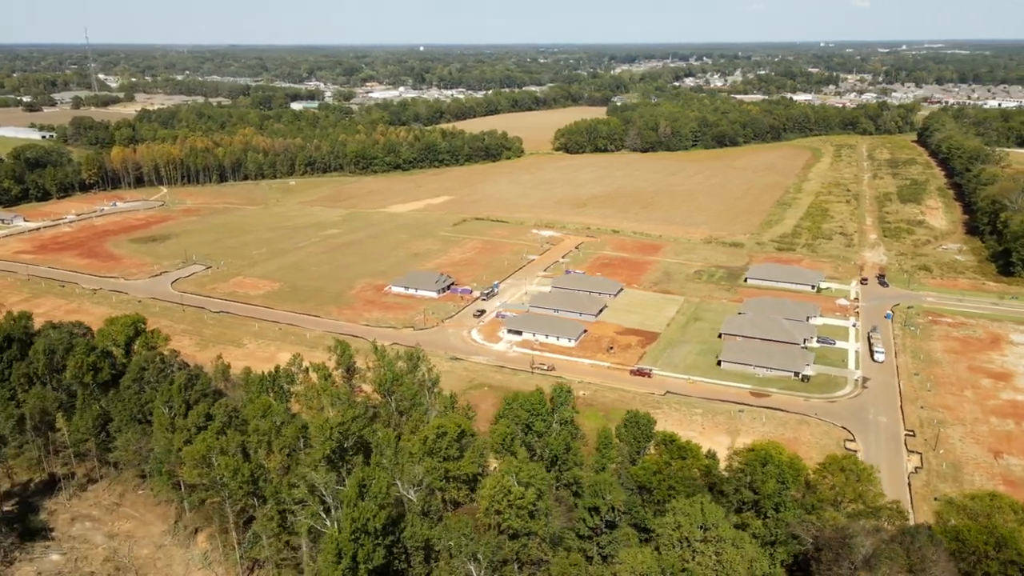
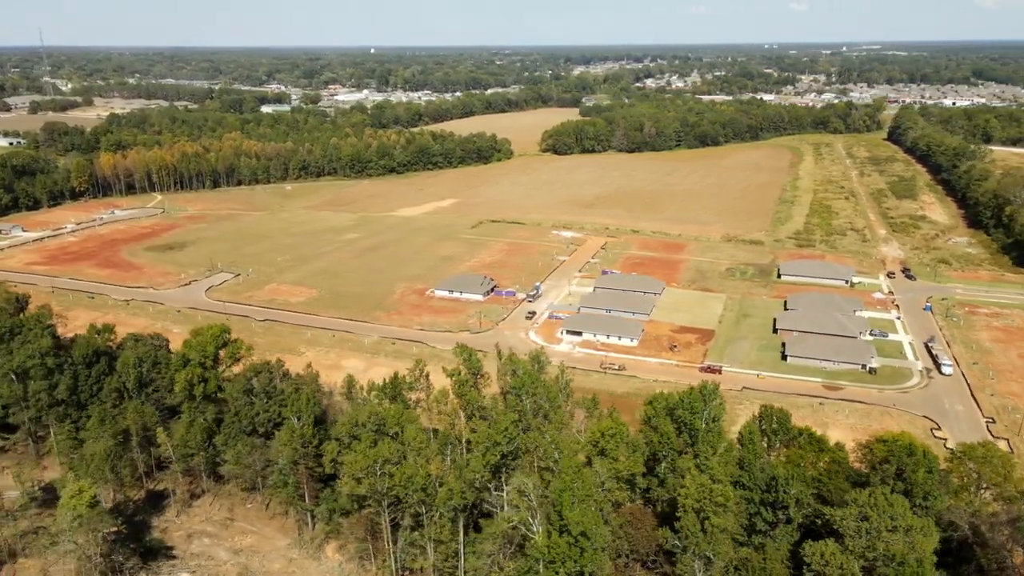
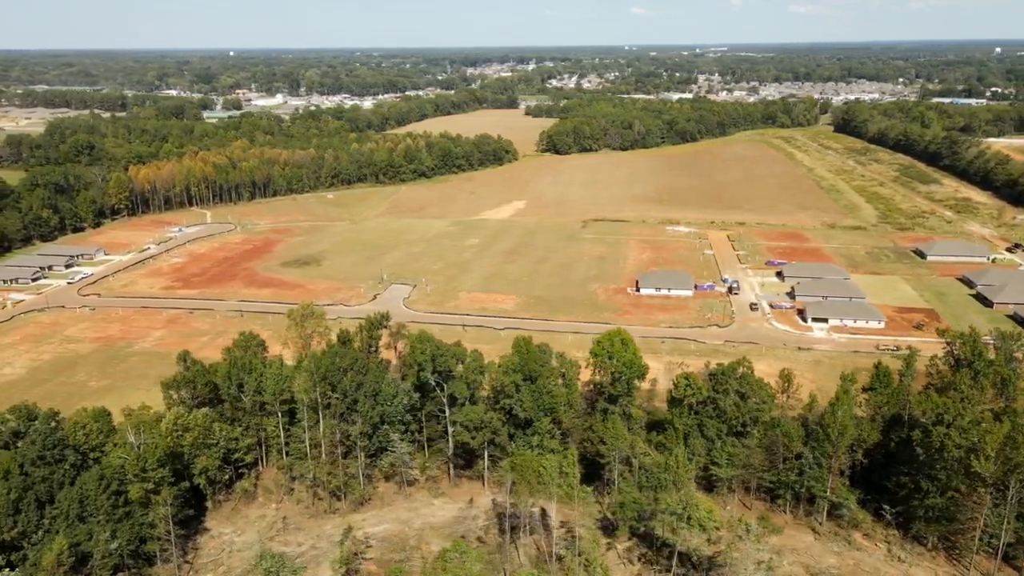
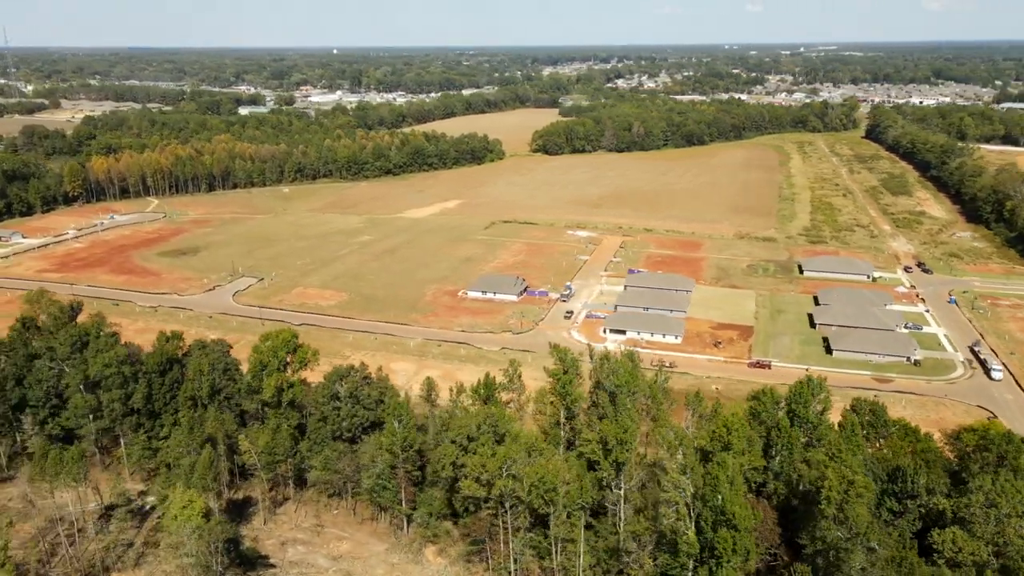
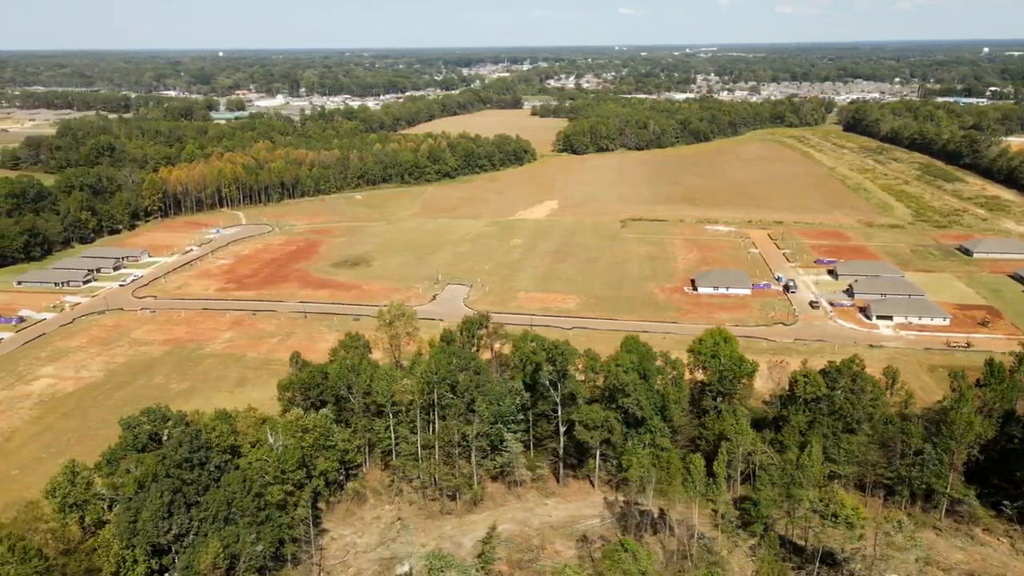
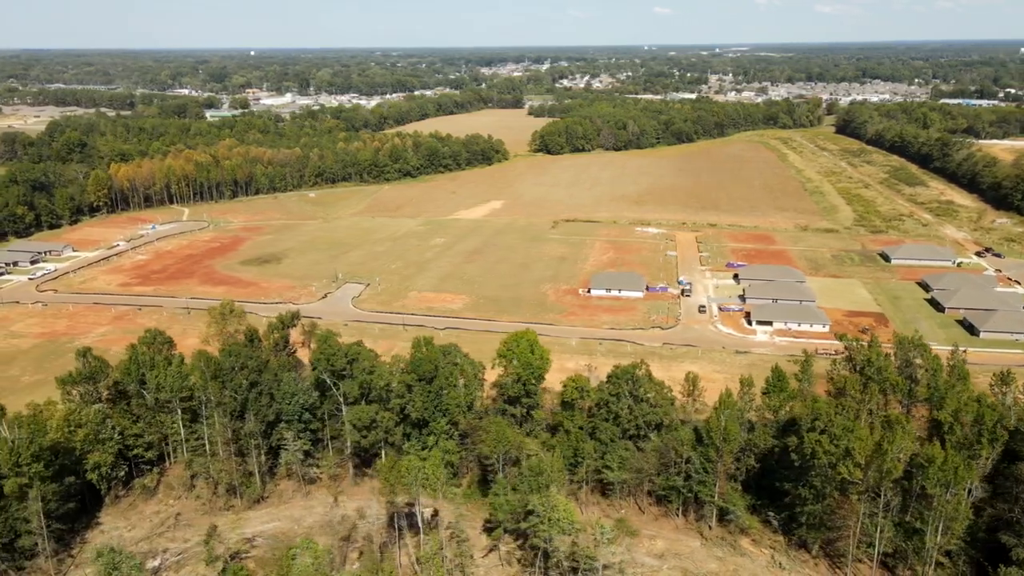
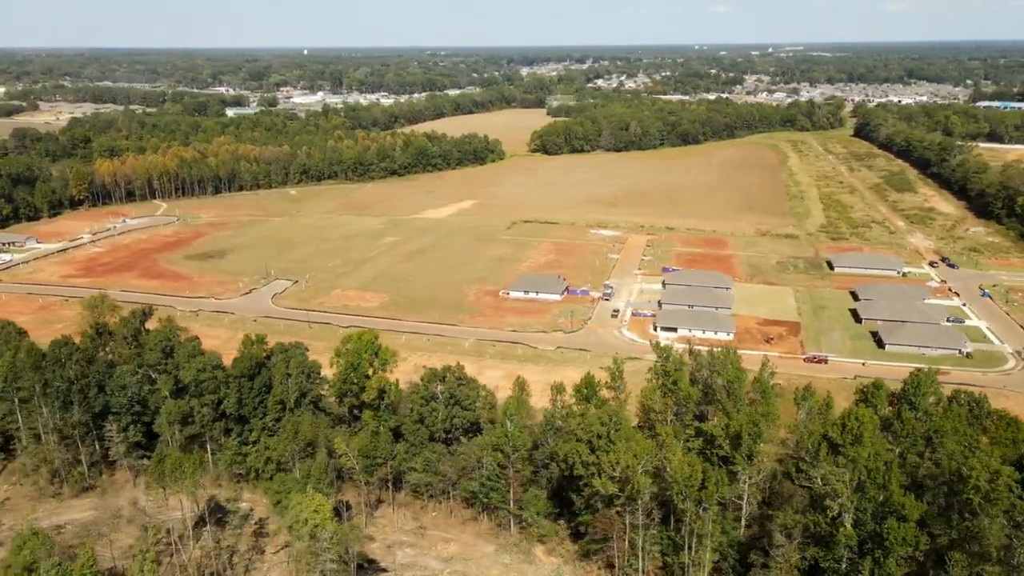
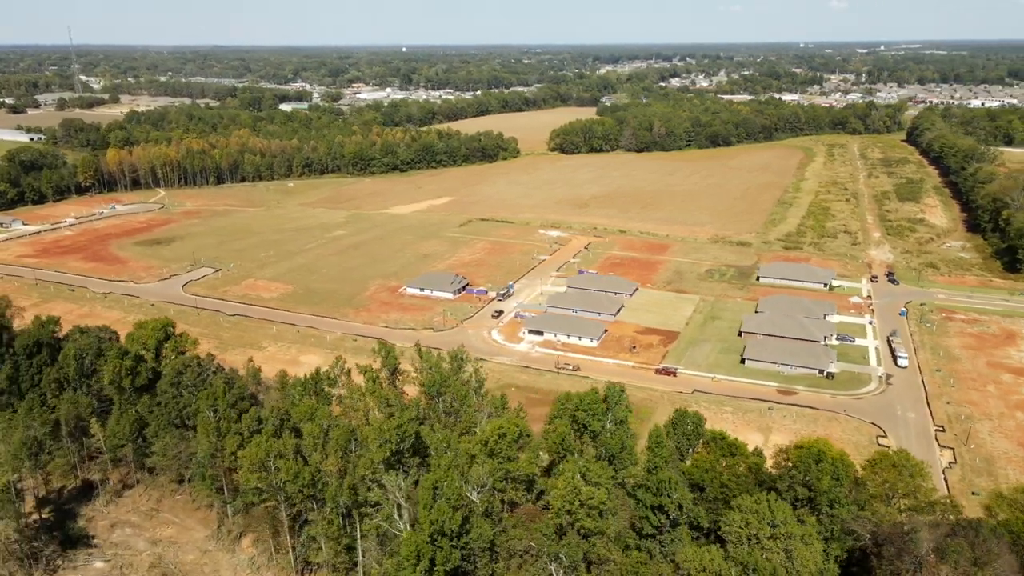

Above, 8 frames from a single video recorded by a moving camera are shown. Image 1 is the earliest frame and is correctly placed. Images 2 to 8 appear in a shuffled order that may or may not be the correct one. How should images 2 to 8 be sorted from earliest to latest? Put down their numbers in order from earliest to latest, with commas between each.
8, 2, 4, 7, 6, 3, 5
